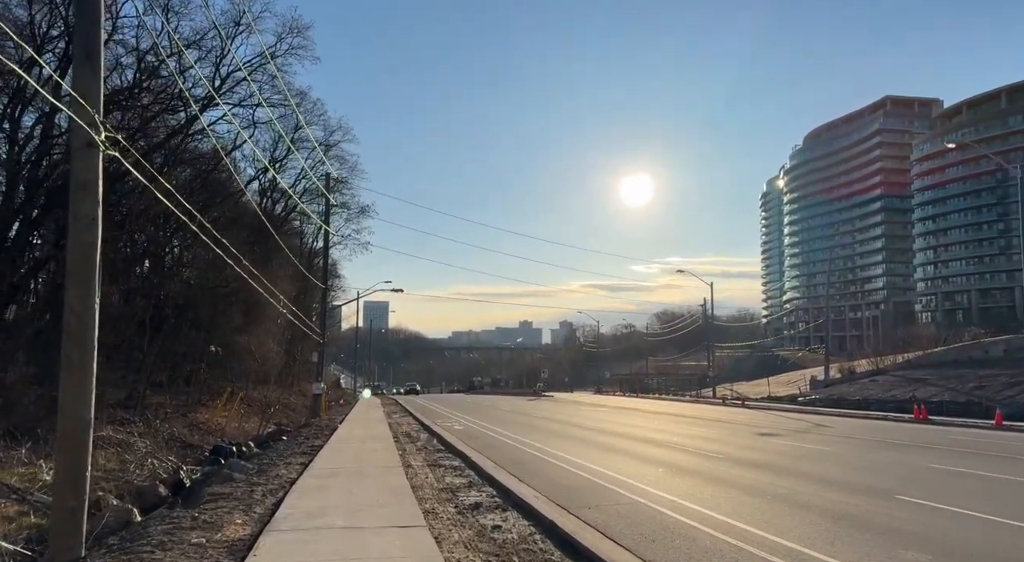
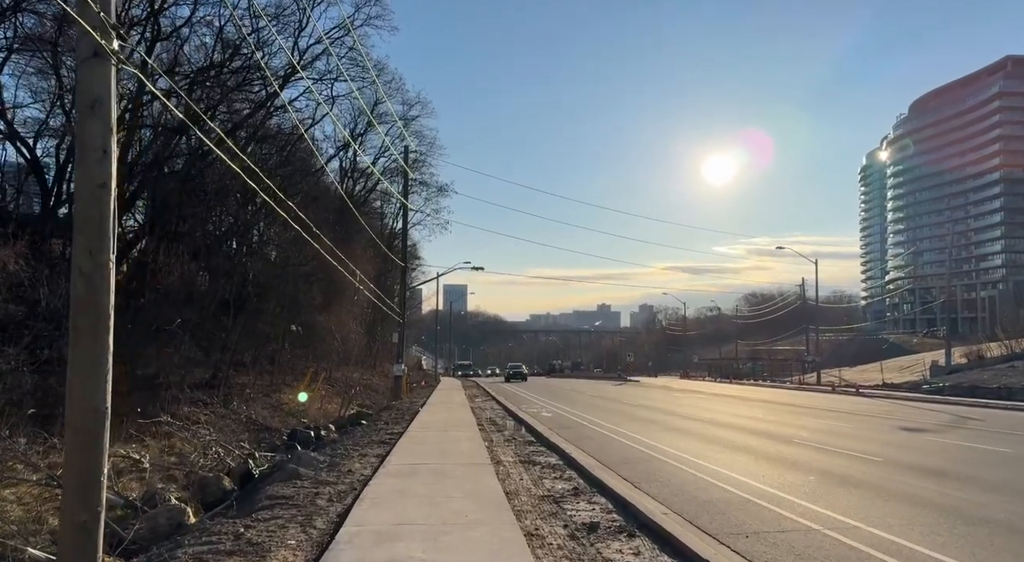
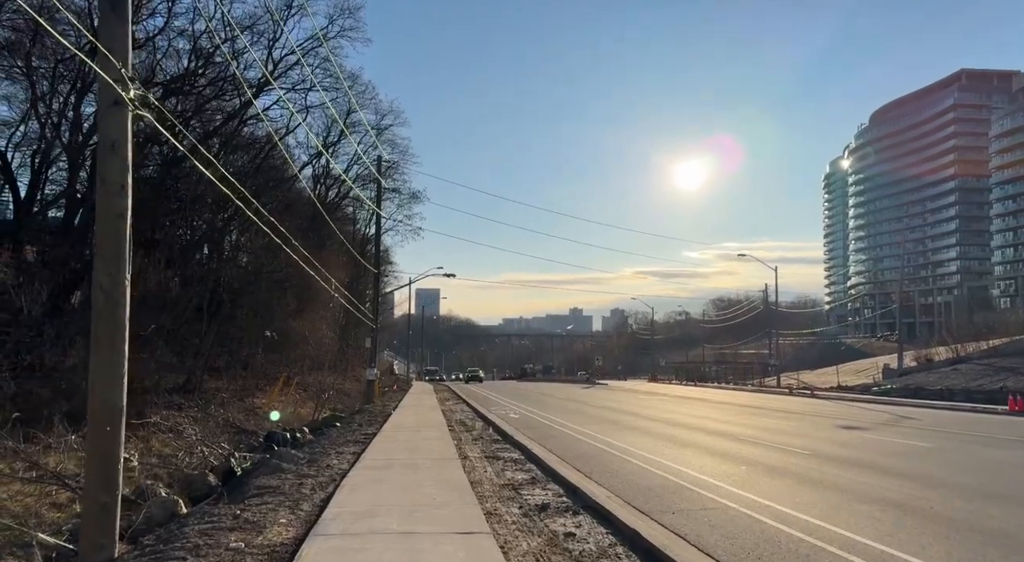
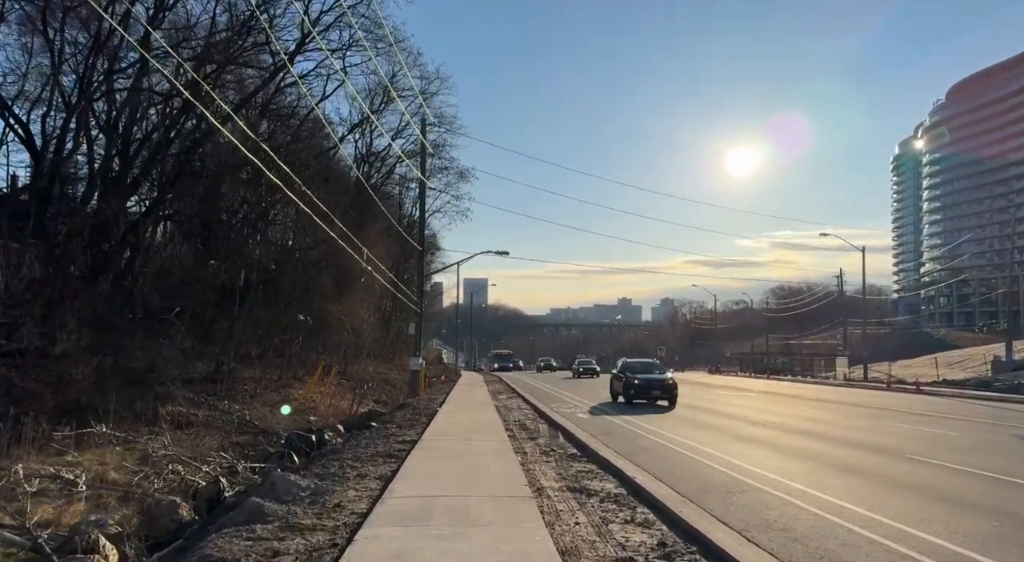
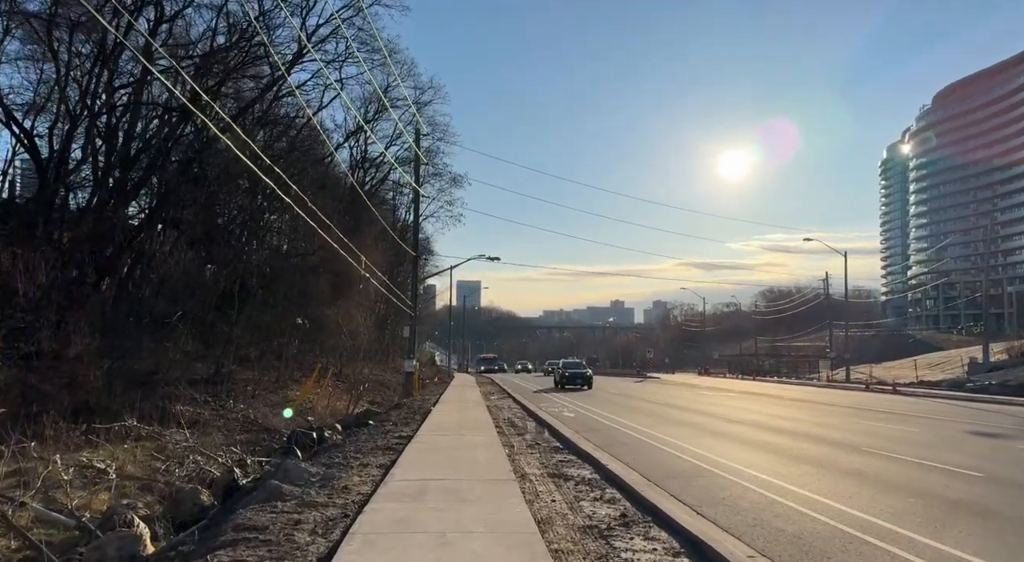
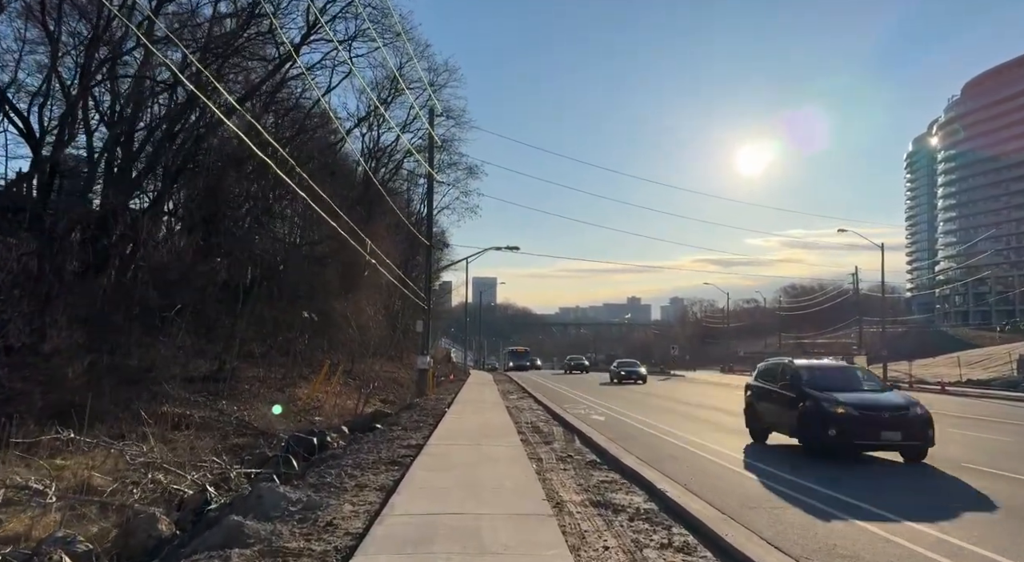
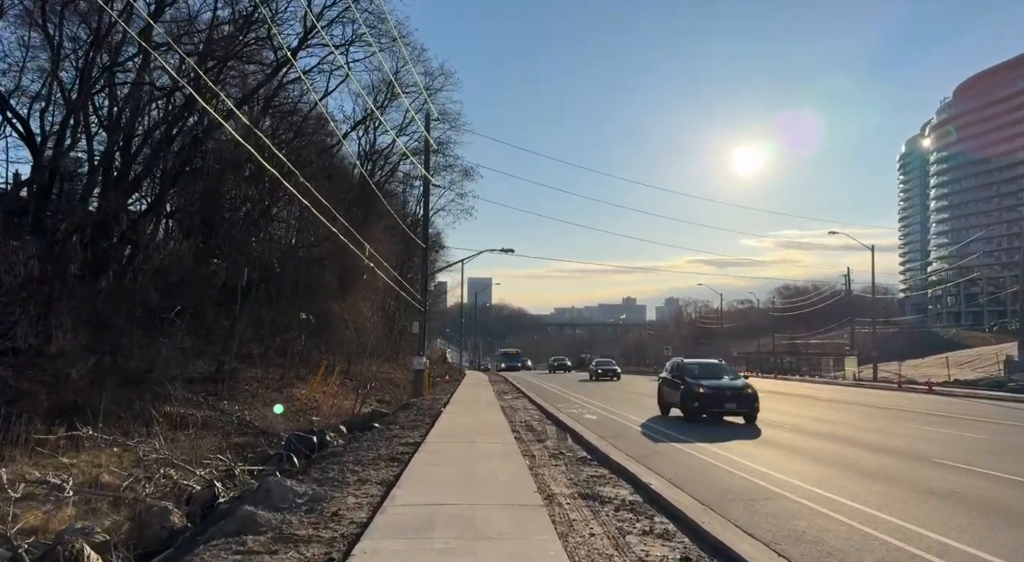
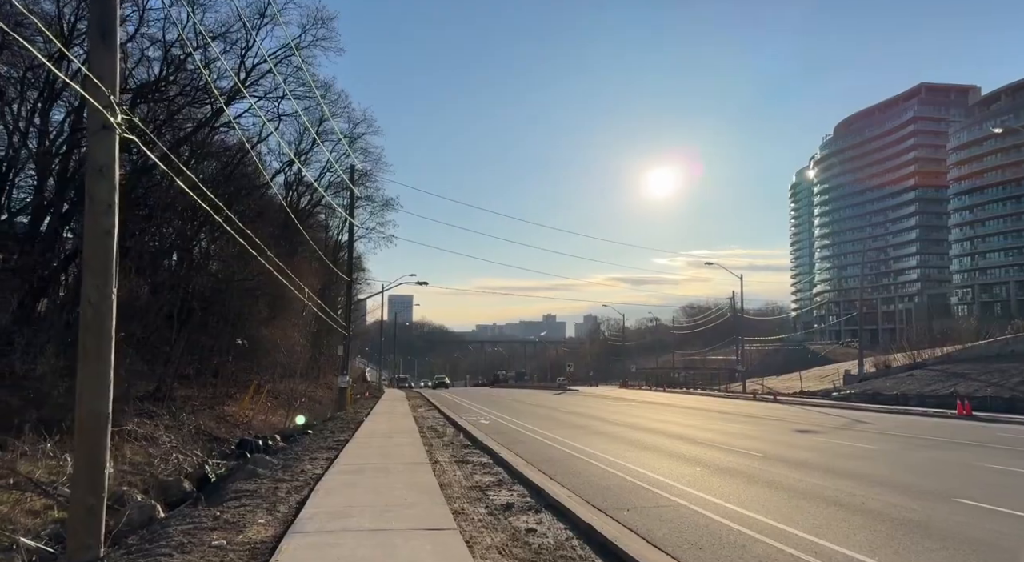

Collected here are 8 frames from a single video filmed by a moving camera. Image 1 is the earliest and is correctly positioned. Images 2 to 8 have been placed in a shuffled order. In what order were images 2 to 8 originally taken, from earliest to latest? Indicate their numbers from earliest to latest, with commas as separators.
8, 3, 2, 5, 4, 7, 6
